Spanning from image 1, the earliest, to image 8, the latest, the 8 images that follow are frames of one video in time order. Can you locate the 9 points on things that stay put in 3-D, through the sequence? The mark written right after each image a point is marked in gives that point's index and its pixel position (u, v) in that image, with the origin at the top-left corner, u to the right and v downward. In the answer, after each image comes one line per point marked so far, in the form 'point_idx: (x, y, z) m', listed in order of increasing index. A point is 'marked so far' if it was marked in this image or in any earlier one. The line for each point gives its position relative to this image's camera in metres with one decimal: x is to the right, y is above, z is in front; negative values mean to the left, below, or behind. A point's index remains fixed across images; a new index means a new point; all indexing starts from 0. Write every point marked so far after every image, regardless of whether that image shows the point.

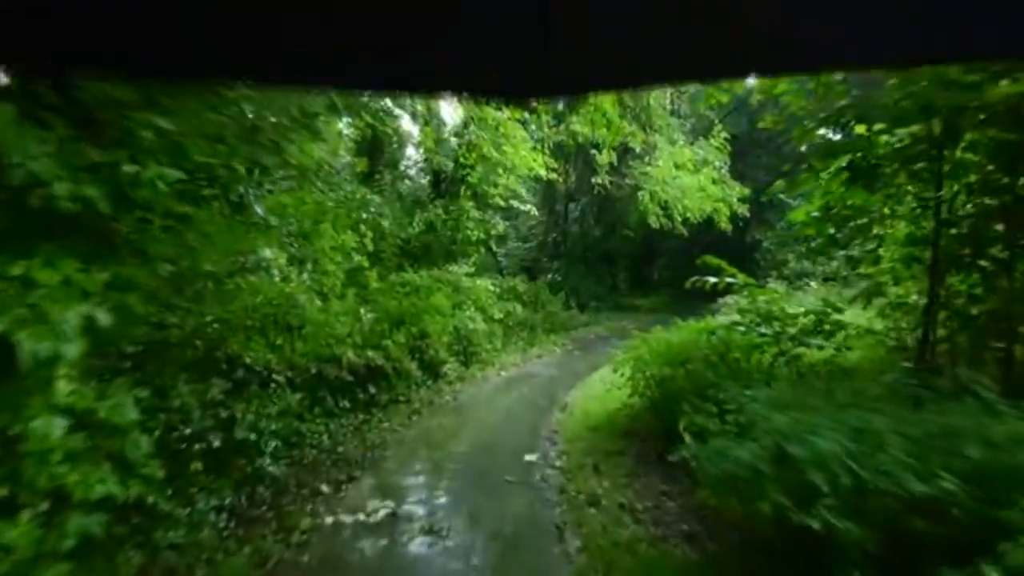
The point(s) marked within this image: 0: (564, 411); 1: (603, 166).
0: (+0.7, -1.6, +9.3) m
1: (+1.9, +2.6, +15.4) m
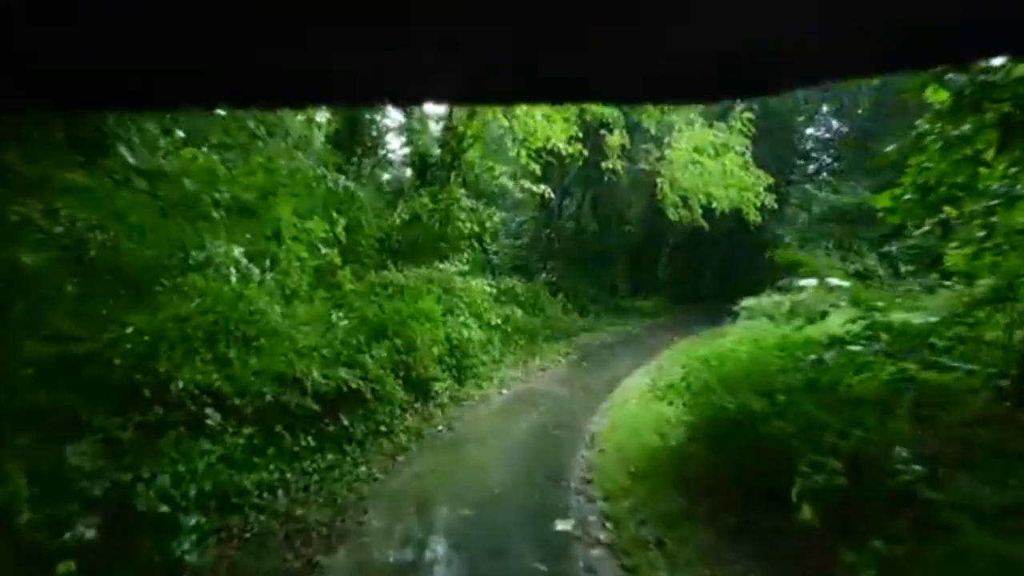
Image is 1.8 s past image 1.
0: (+0.8, -1.6, +7.4) m
1: (+1.9, +2.5, +13.5) m
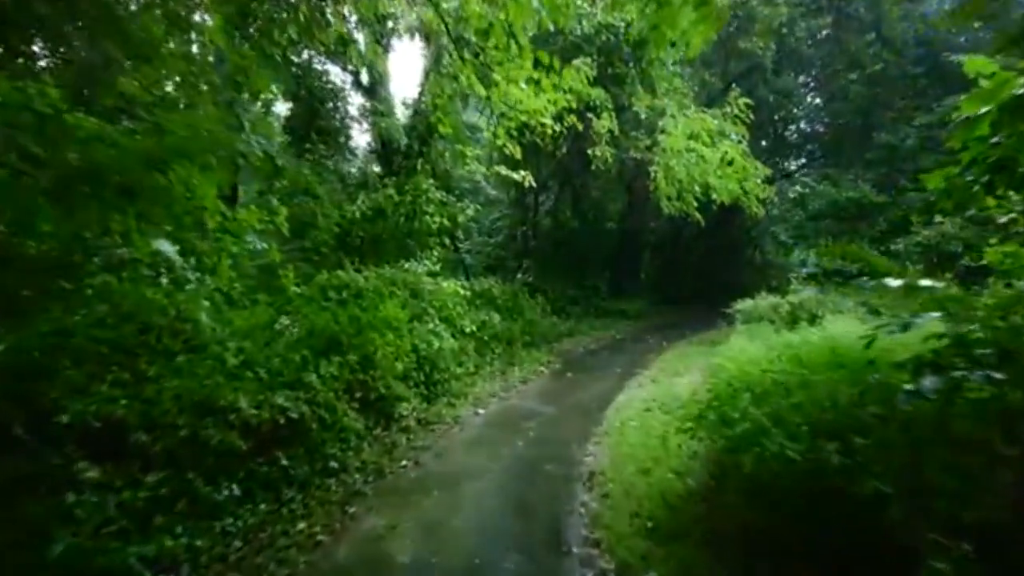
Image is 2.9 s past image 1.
0: (+0.6, -1.6, +6.0) m
1: (+1.5, +2.5, +12.1) m
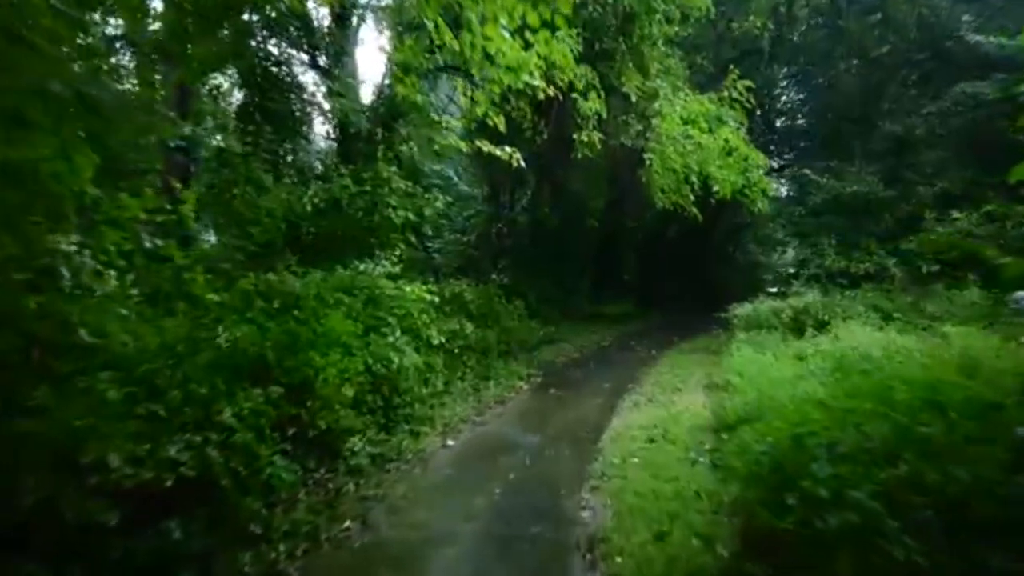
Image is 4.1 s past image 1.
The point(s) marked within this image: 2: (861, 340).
0: (+0.5, -1.7, +4.6) m
1: (+1.1, +2.5, +10.7) m
2: (+4.6, -0.7, +9.7) m
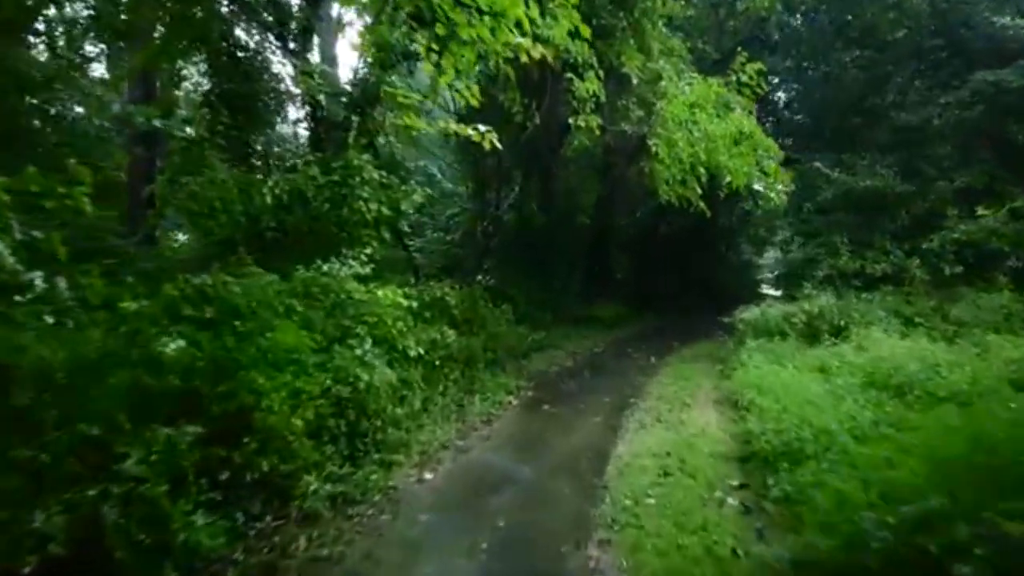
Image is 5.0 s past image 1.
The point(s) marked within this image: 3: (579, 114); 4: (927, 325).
0: (+0.4, -1.7, +3.5) m
1: (+1.0, +2.4, +9.6) m
2: (+4.5, -0.7, +8.7) m
3: (+0.9, +2.3, +9.9) m
4: (+5.7, -0.5, +10.1) m
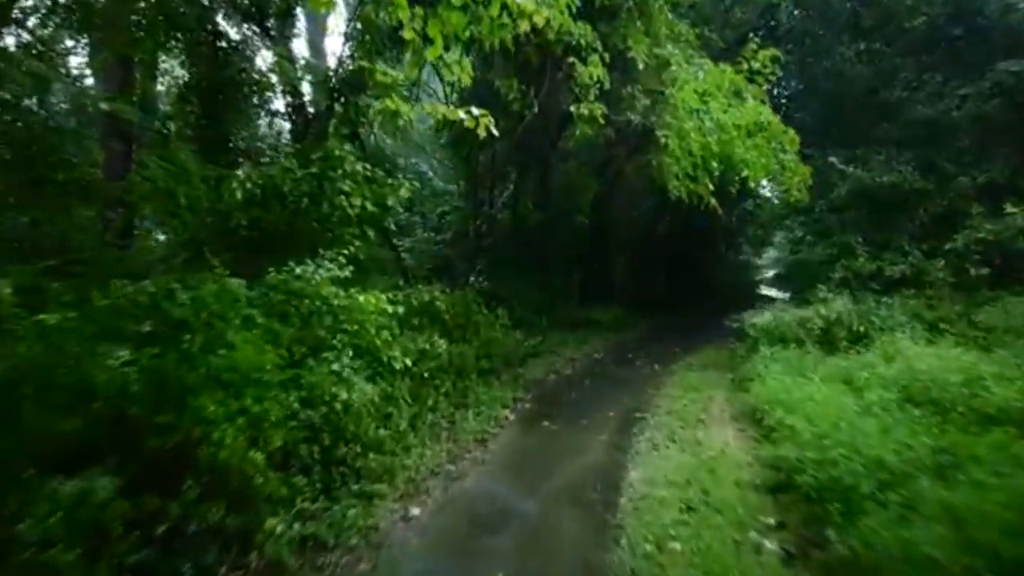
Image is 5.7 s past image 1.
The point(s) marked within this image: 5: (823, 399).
0: (+0.5, -1.8, +2.7) m
1: (+0.9, +2.4, +8.8) m
2: (+4.4, -0.8, +7.9) m
3: (+0.9, +2.3, +9.1) m
4: (+5.6, -0.6, +9.4) m
5: (+2.9, -1.0, +6.8) m
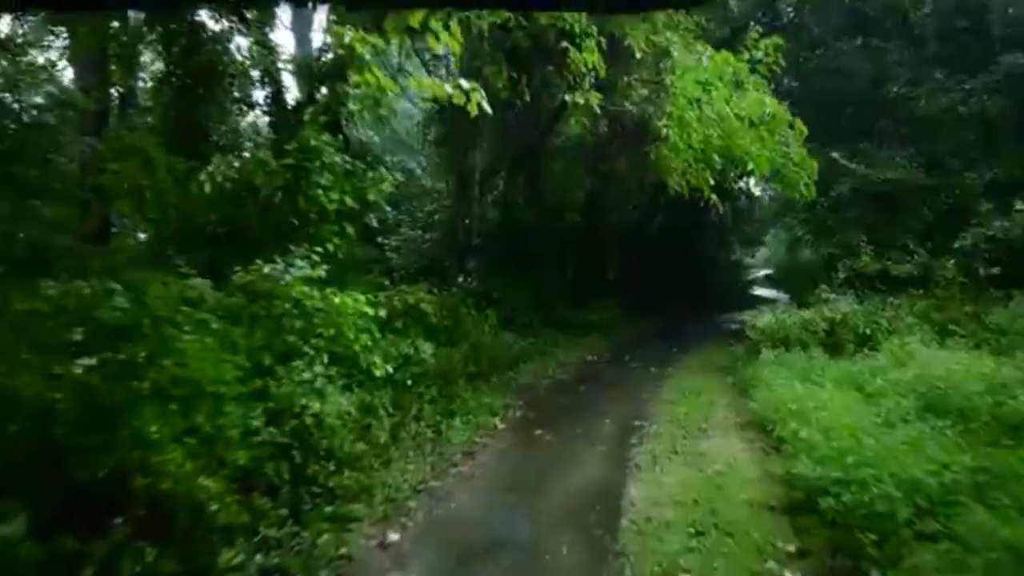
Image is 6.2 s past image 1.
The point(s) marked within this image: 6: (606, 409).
0: (+0.4, -1.8, +2.2) m
1: (+0.8, +2.4, +8.3) m
2: (+4.3, -0.8, +7.5) m
3: (+0.7, +2.3, +8.6) m
4: (+5.5, -0.6, +8.9) m
5: (+2.8, -1.0, +6.3) m
6: (+1.1, -1.4, +8.6) m
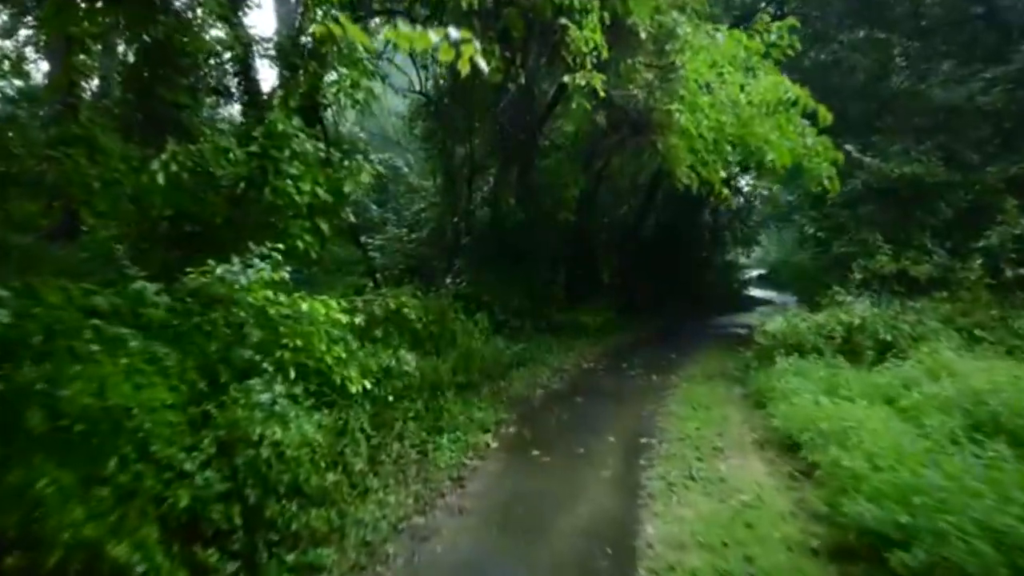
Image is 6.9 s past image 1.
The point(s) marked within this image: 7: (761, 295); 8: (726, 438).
0: (+0.5, -1.8, +1.4) m
1: (+0.7, +2.3, +7.6) m
2: (+4.3, -0.8, +6.8) m
3: (+0.7, +2.3, +7.8) m
4: (+5.4, -0.6, +8.2) m
5: (+2.8, -1.1, +5.6) m
6: (+1.0, -1.4, +7.8) m
7: (+6.7, -0.2, +19.8) m
8: (+2.0, -1.4, +6.8) m
